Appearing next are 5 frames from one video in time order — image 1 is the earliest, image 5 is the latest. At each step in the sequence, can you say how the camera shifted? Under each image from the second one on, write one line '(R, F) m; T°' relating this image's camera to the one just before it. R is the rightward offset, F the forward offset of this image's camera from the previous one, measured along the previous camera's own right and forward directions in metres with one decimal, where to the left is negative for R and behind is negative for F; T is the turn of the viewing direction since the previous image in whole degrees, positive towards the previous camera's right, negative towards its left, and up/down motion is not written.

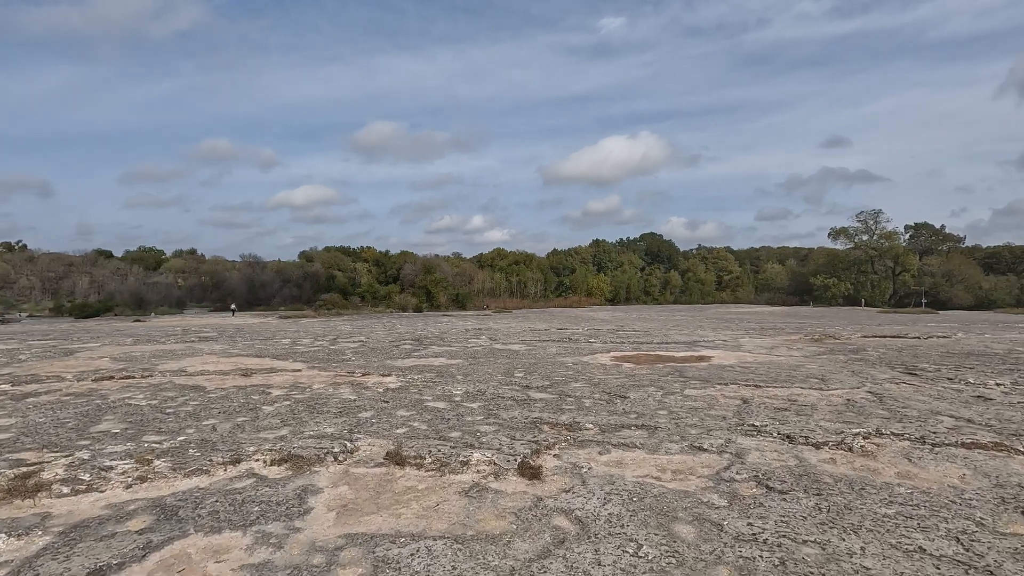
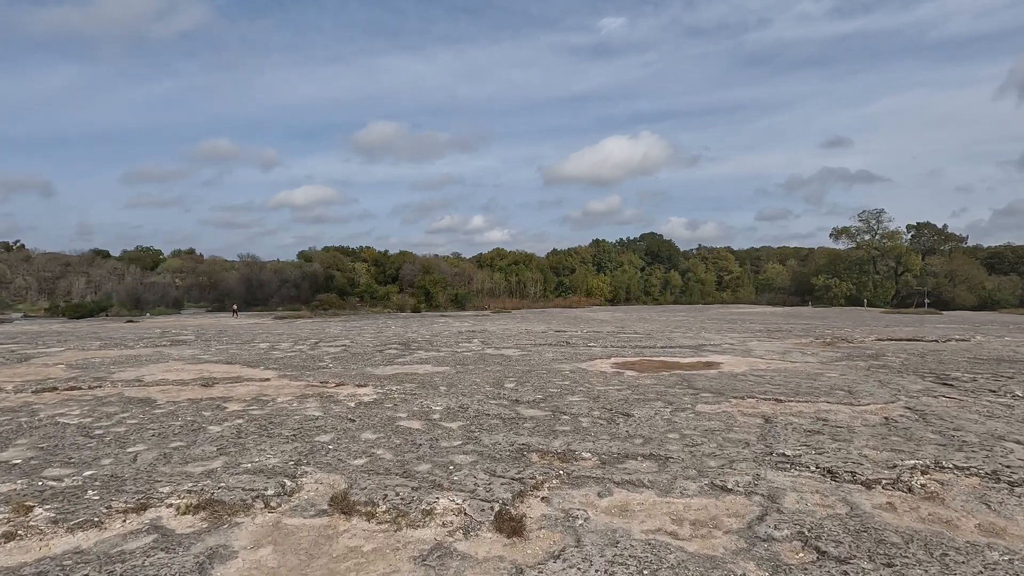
(+0.2, +1.0) m; 0°
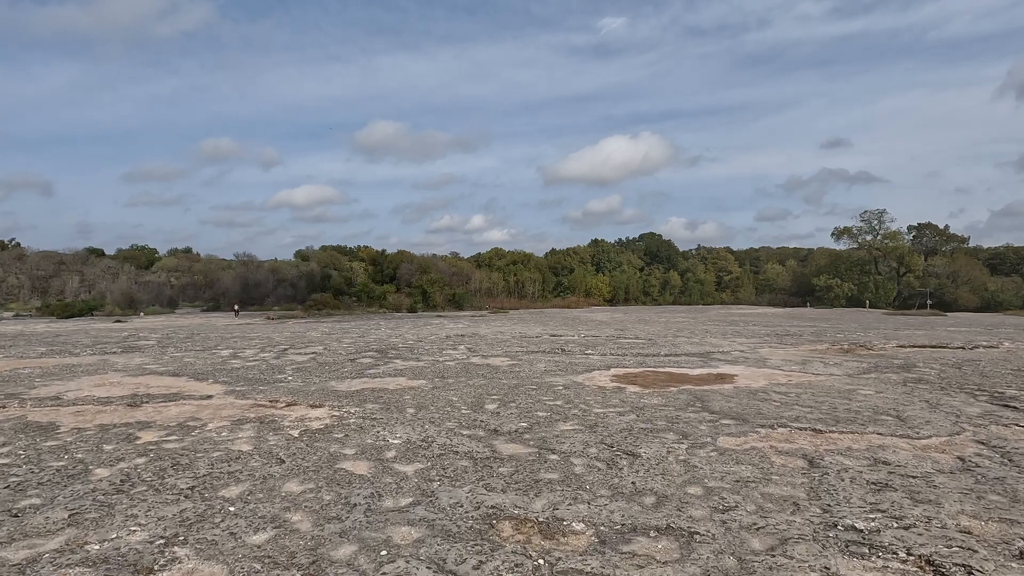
(+0.2, +1.5) m; 0°
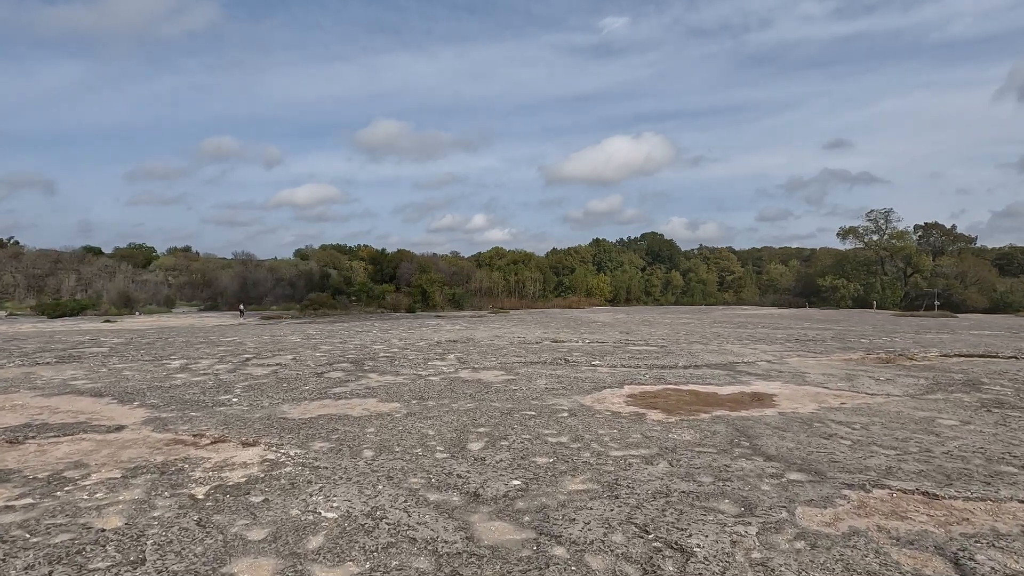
(+0.1, +1.8) m; 0°
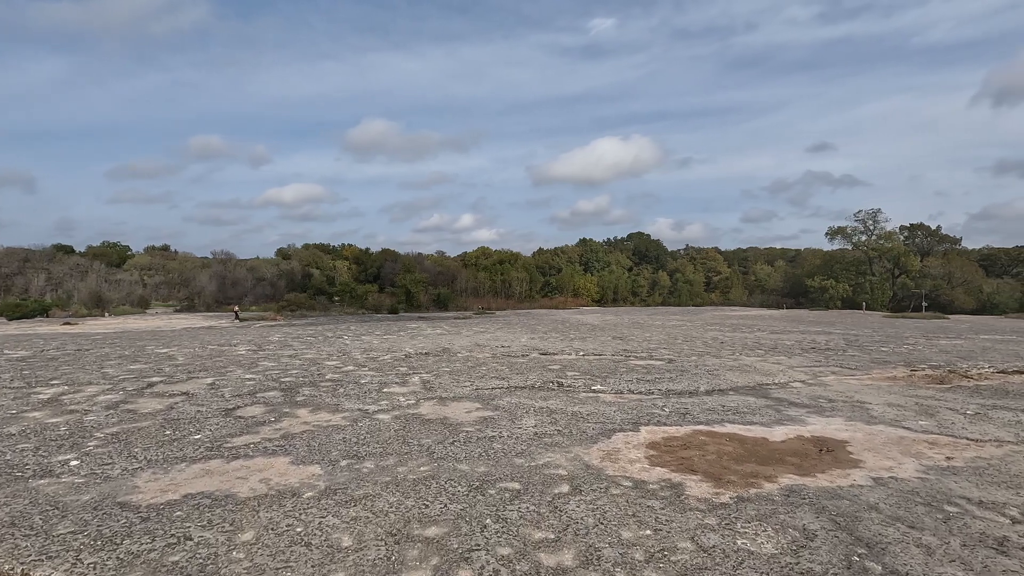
(+0.1, +2.6) m; +1°
